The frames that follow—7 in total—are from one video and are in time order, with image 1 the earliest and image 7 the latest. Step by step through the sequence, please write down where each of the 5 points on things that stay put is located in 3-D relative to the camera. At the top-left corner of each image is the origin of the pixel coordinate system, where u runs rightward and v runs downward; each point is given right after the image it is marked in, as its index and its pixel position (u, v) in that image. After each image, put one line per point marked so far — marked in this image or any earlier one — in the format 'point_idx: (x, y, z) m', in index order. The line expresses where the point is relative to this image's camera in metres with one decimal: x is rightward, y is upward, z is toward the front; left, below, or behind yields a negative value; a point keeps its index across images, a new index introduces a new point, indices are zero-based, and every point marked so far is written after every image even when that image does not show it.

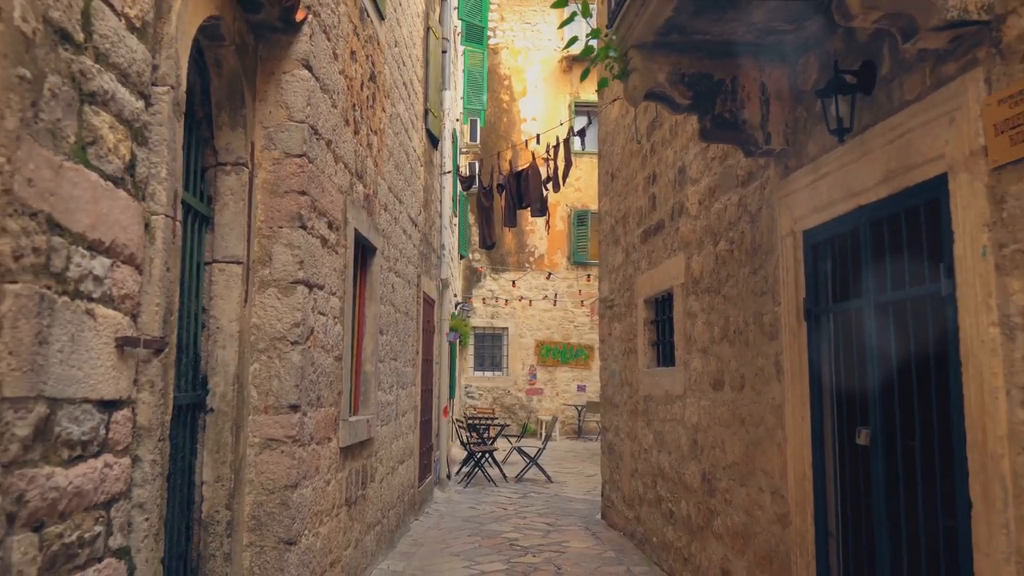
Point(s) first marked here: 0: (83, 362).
0: (-1.0, -0.2, +2.1) m
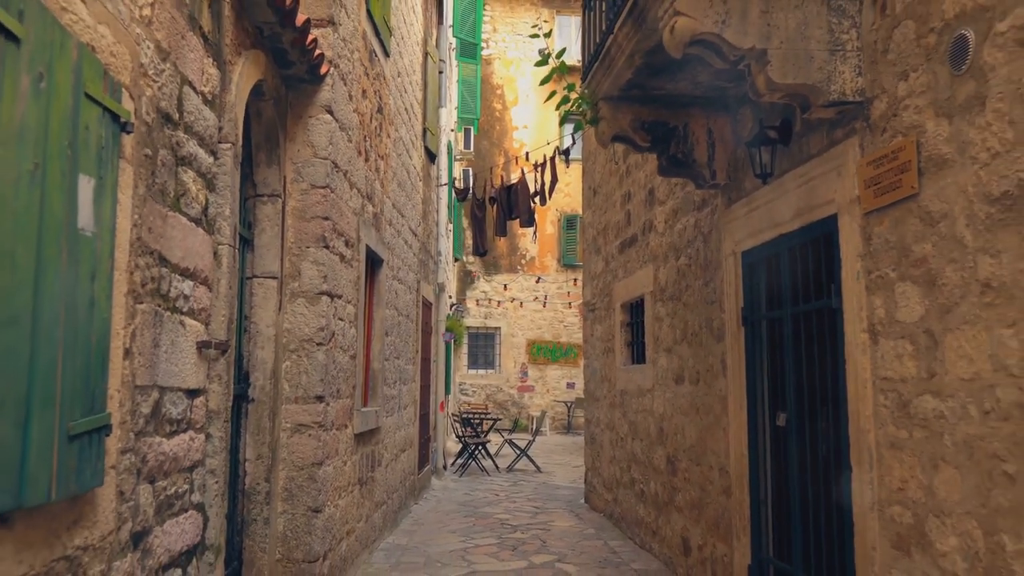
0: (-1.0, -0.2, +2.7) m
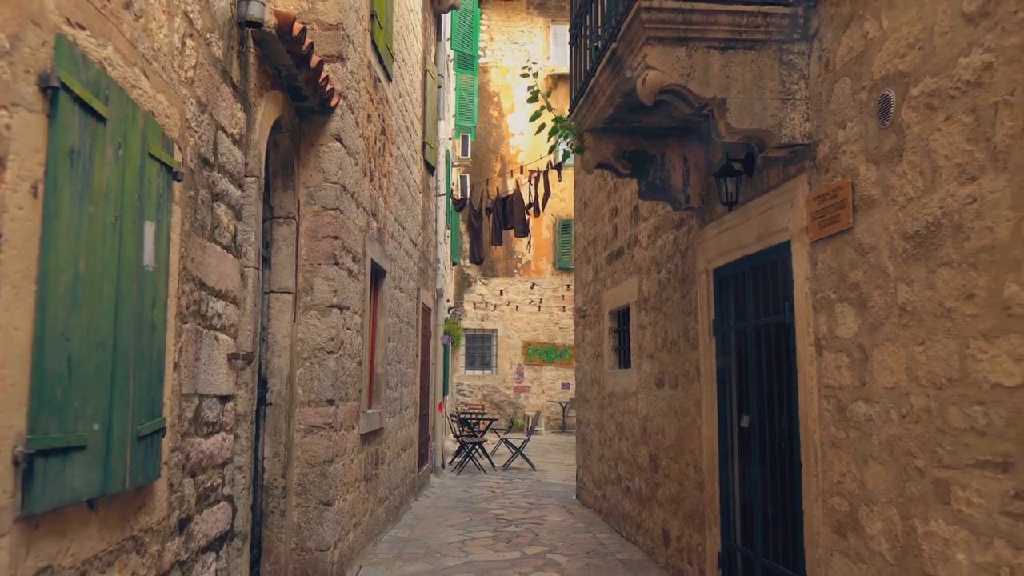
0: (-1.1, -0.3, +3.2) m
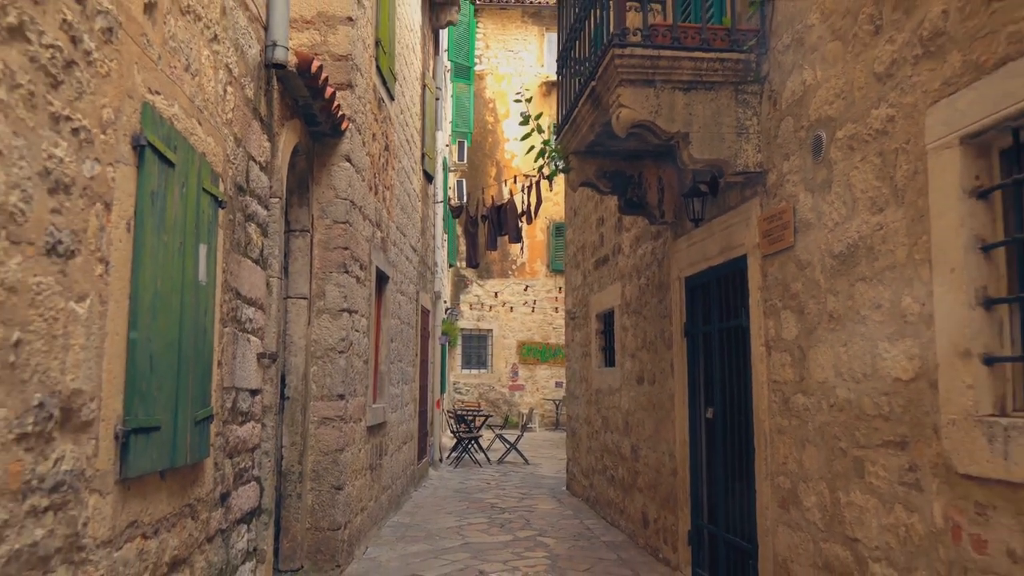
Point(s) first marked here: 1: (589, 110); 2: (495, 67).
0: (-1.1, -0.3, +3.7) m
1: (+0.4, +0.9, +4.3) m
2: (-0.4, +4.7, +19.1) m
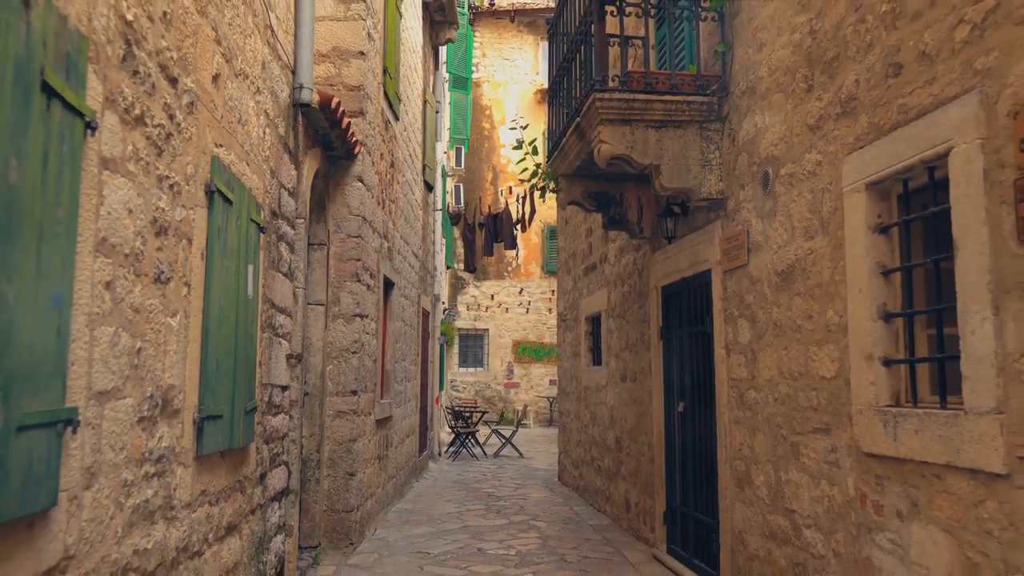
0: (-1.1, -0.4, +4.3) m
1: (+0.4, +0.8, +4.9) m
2: (-0.5, +4.7, +19.7) m
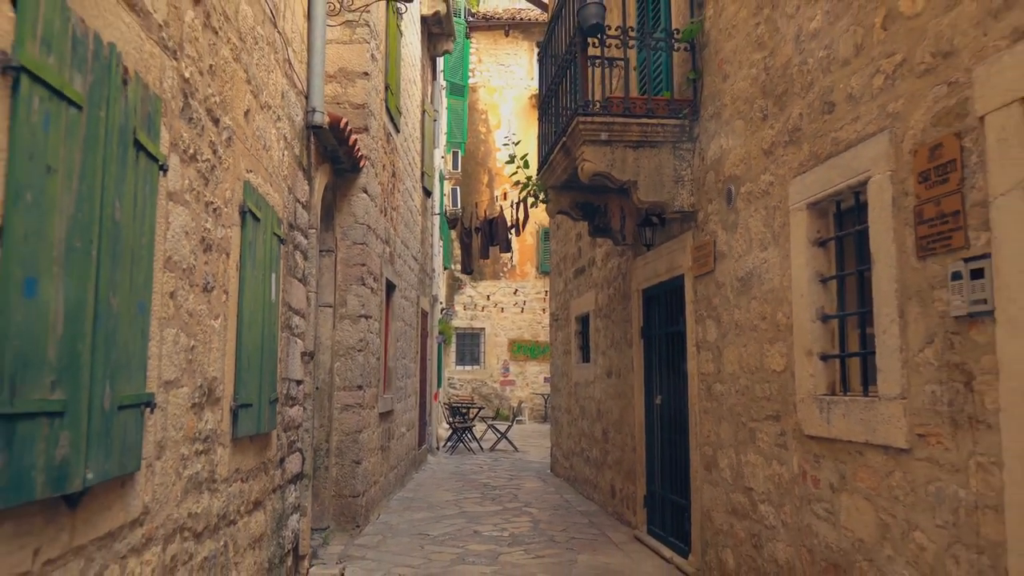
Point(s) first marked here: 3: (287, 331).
0: (-1.2, -0.4, +4.8) m
1: (+0.3, +0.8, +5.4) m
2: (-0.6, +4.7, +20.1) m
3: (-1.2, -0.2, +4.6) m
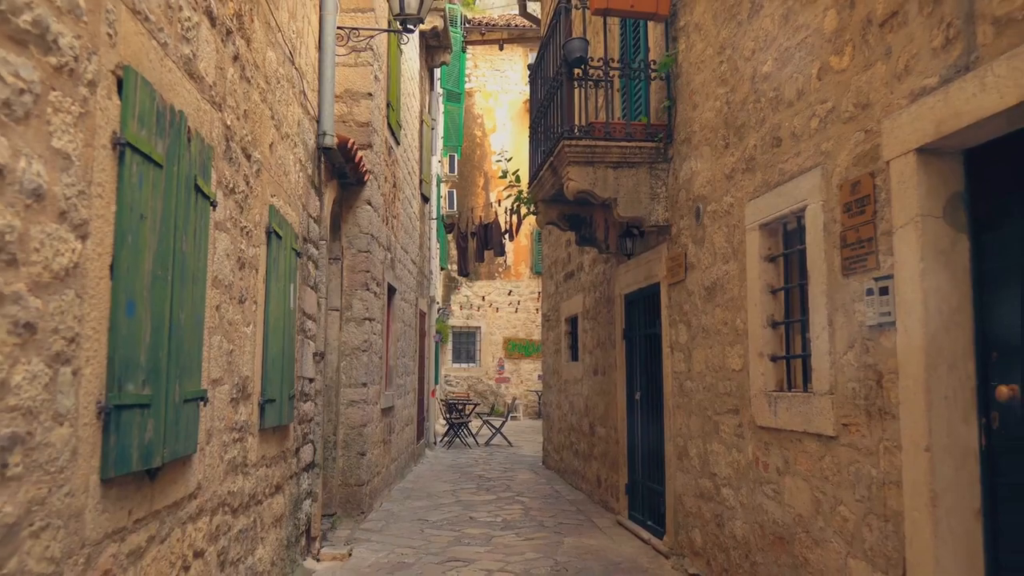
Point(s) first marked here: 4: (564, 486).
0: (-1.2, -0.4, +5.3) m
1: (+0.3, +0.8, +6.0) m
2: (-0.7, +4.7, +20.6) m
3: (-1.2, -0.3, +5.1) m
4: (+0.5, -1.9, +8.5) m
